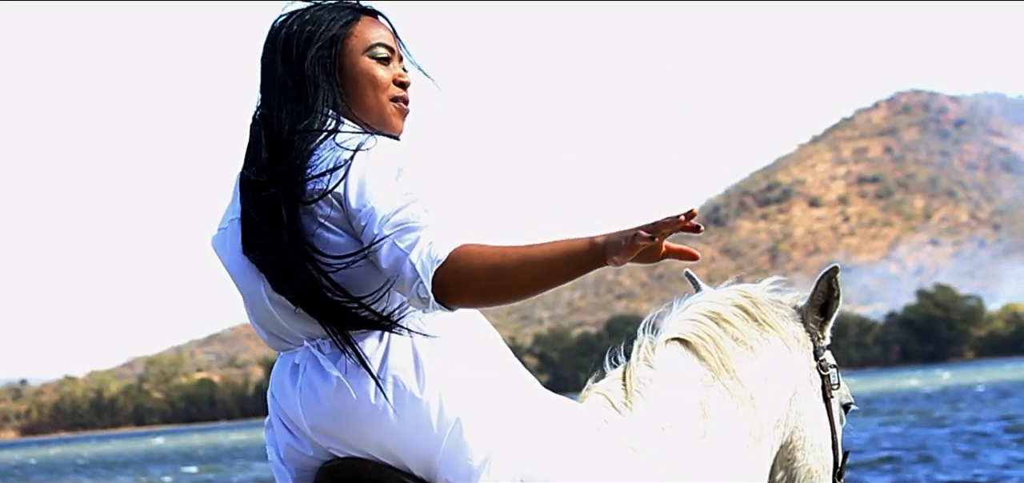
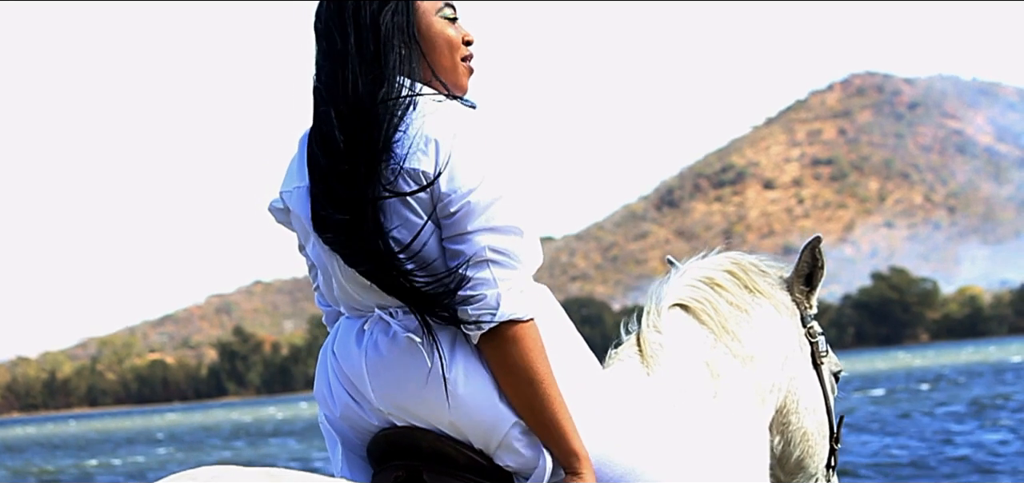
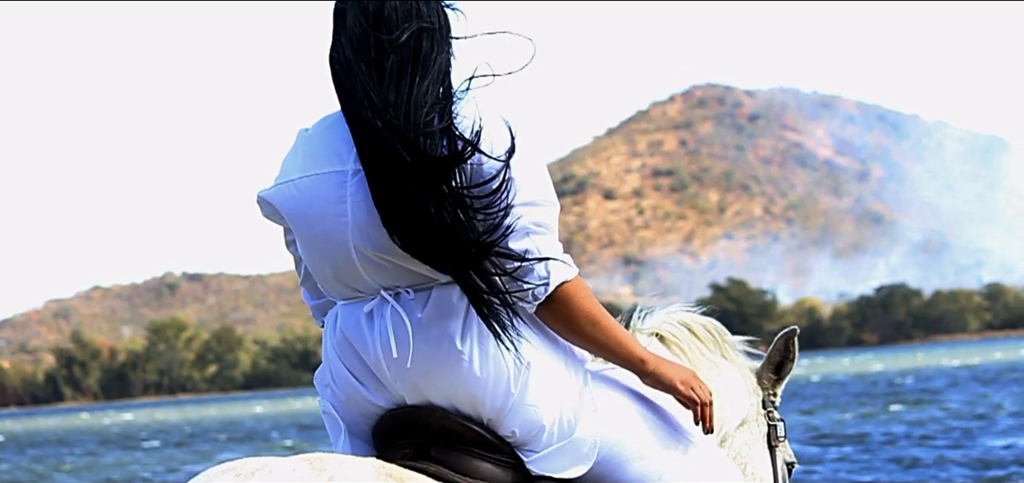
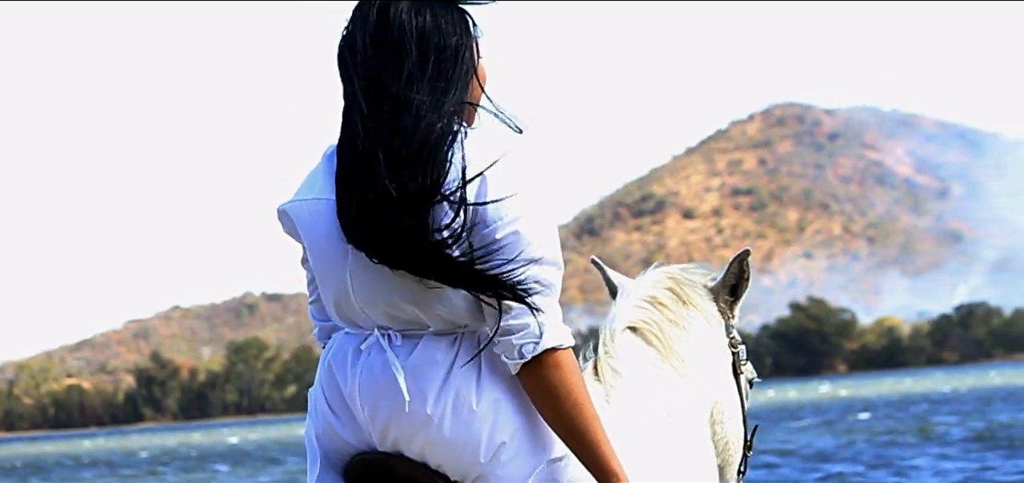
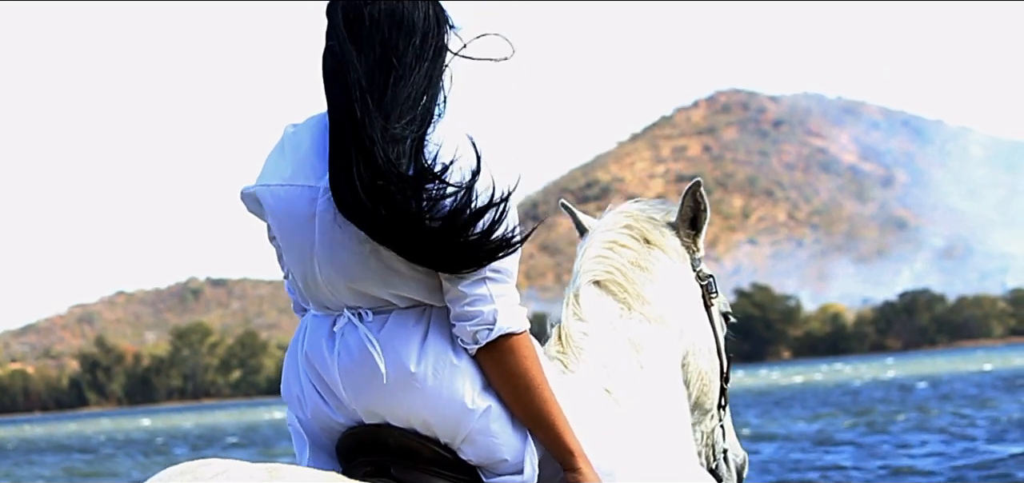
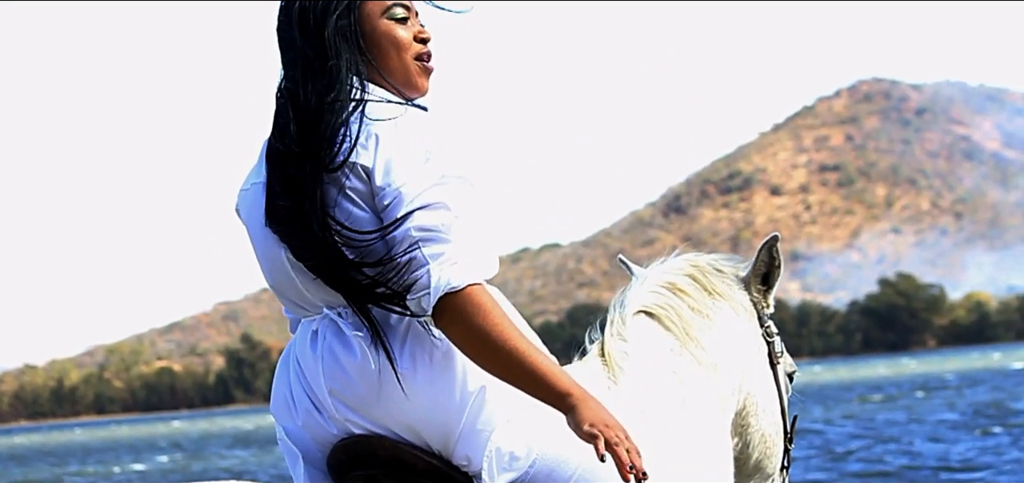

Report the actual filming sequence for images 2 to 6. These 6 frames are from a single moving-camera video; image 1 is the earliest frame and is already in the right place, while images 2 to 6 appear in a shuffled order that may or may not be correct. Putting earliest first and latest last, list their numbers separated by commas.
6, 2, 4, 5, 3
